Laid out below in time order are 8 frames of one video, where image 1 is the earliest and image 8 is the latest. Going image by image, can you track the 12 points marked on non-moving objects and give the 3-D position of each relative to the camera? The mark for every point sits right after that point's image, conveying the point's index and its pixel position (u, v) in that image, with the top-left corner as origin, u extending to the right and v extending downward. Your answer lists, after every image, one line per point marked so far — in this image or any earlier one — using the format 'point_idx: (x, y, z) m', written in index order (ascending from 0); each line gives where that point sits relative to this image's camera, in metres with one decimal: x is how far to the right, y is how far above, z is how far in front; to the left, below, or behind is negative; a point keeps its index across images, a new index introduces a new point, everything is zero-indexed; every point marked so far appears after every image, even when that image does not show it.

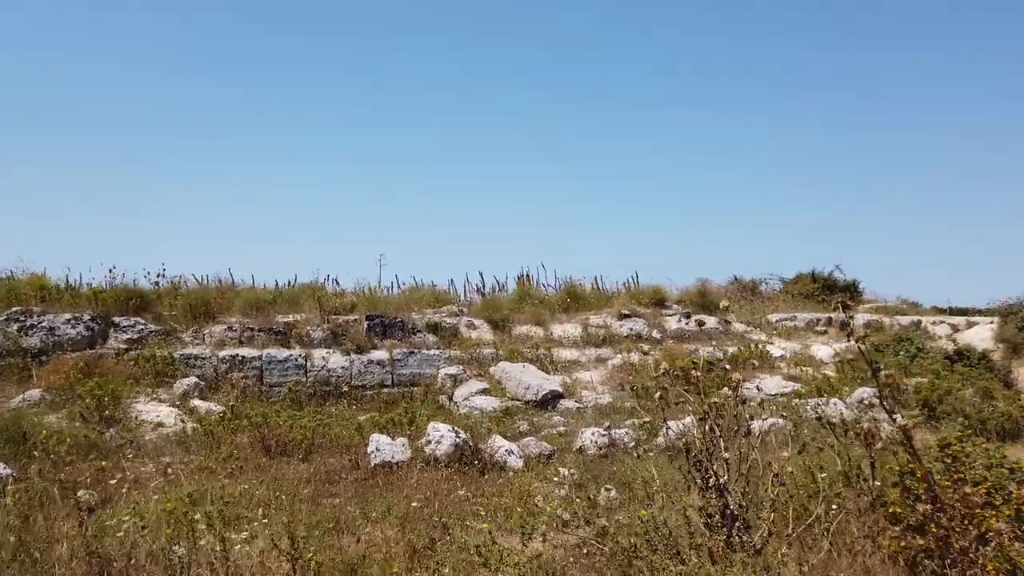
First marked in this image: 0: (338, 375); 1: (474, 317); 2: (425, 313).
0: (-2.3, -1.1, +9.7) m
1: (-0.6, -0.5, +11.9) m
2: (-1.3, -0.4, +11.4) m
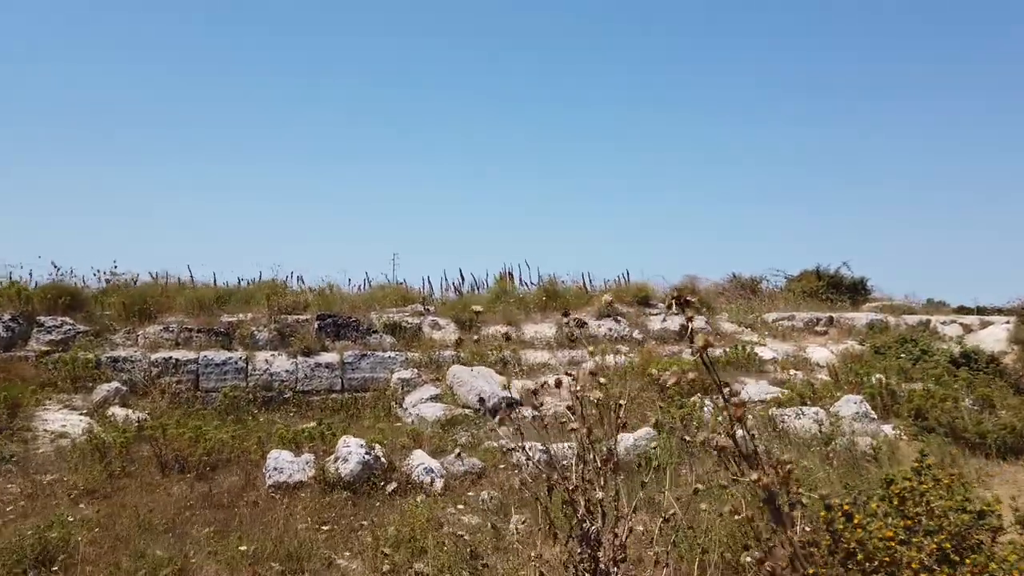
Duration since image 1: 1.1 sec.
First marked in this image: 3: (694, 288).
0: (-2.8, -1.1, +9.0) m
1: (-1.1, -0.4, +11.2) m
2: (-1.8, -0.4, +10.7) m
3: (+3.1, 0.0, +12.9) m
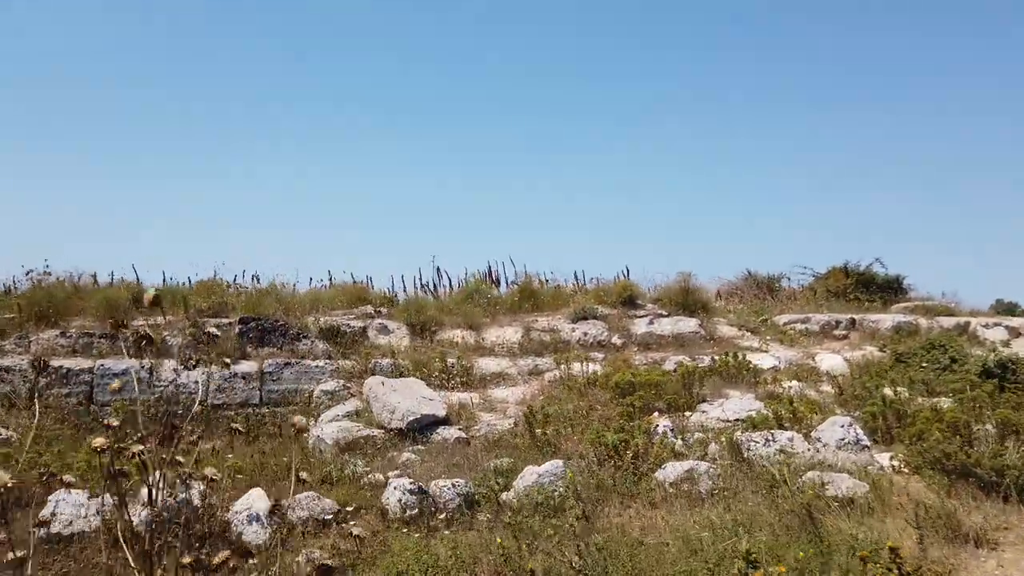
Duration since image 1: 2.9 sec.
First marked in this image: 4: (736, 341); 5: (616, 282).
0: (-3.4, -1.1, +7.9) m
1: (-1.6, -0.4, +10.0) m
2: (-2.4, -0.4, +9.6) m
3: (+2.7, 0.0, +11.5) m
4: (+3.2, -0.8, +10.6) m
5: (+1.6, +0.1, +11.6) m
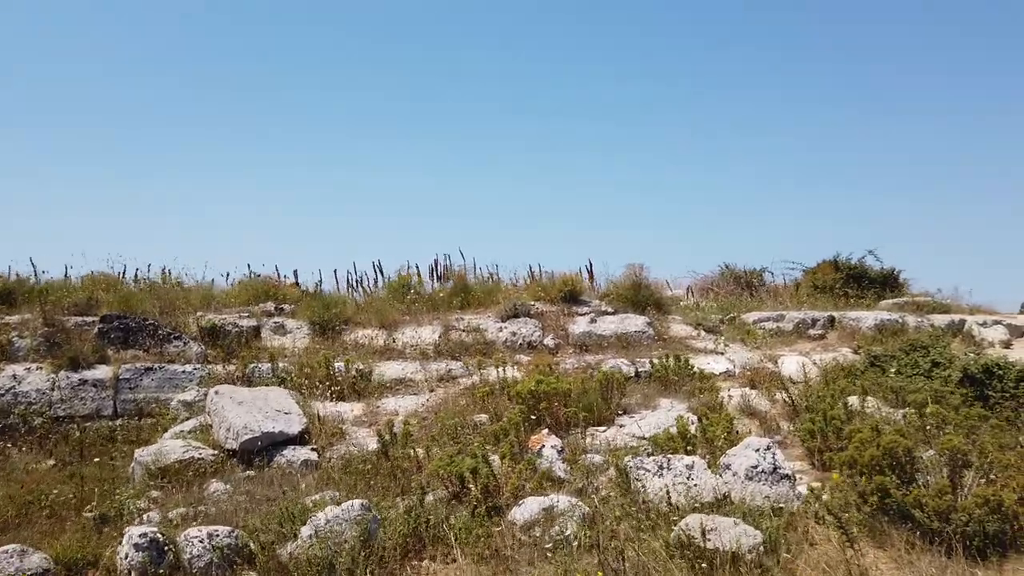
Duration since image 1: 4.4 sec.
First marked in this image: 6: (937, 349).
0: (-4.5, -1.0, +6.9) m
1: (-2.6, -0.4, +8.9) m
2: (-3.3, -0.3, +8.5) m
3: (+1.8, +0.1, +10.3) m
4: (+2.2, -0.7, +9.4) m
5: (+0.7, +0.2, +10.4) m
6: (+5.0, -0.7, +8.7) m
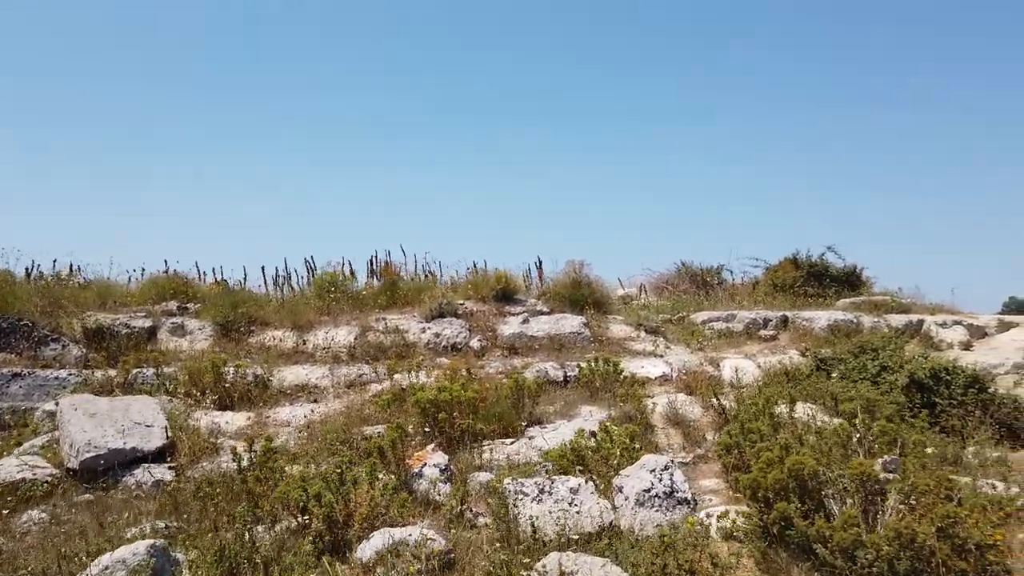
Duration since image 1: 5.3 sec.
0: (-5.3, -1.0, +6.2) m
1: (-3.4, -0.3, +8.2) m
2: (-4.2, -0.3, +7.8) m
3: (+0.9, +0.1, +9.7) m
4: (+1.3, -0.7, +8.8) m
5: (-0.2, +0.2, +9.7) m
6: (+4.1, -0.7, +8.2) m
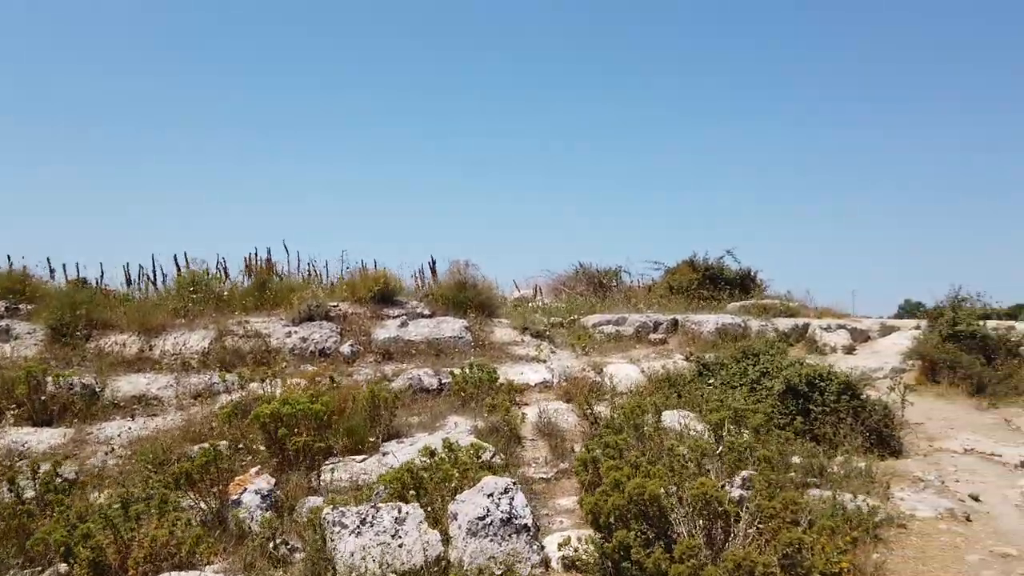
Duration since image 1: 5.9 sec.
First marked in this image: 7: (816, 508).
0: (-6.4, -1.0, +5.1) m
1: (-4.7, -0.3, +7.3) m
2: (-5.4, -0.3, +6.8) m
3: (-0.6, +0.1, +9.2) m
4: (0.0, -0.7, +8.4) m
5: (-1.7, +0.2, +9.2) m
6: (+2.8, -0.7, +8.1) m
7: (+1.7, -1.2, +4.2) m
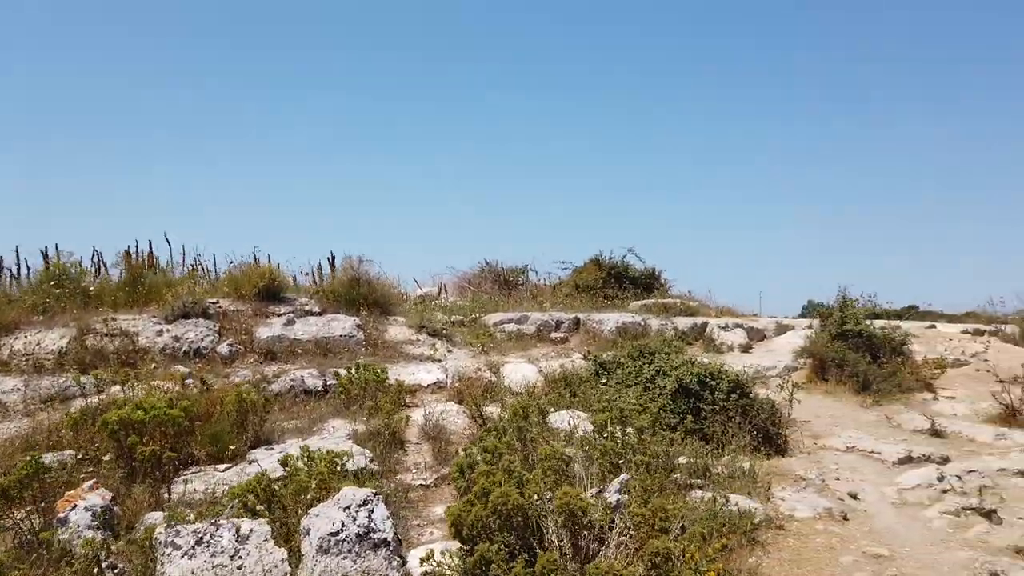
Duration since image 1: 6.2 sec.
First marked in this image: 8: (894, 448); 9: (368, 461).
0: (-7.1, -0.9, +4.1) m
1: (-5.7, -0.3, +6.5) m
2: (-6.4, -0.2, +5.9) m
3: (-1.8, +0.1, +8.8) m
4: (-1.2, -0.6, +8.1) m
5: (-2.9, +0.2, +8.7) m
6: (+1.7, -0.7, +8.1) m
7: (+1.0, -1.2, +4.1) m
8: (+3.0, -1.3, +5.9) m
9: (-0.9, -1.1, +4.8) m
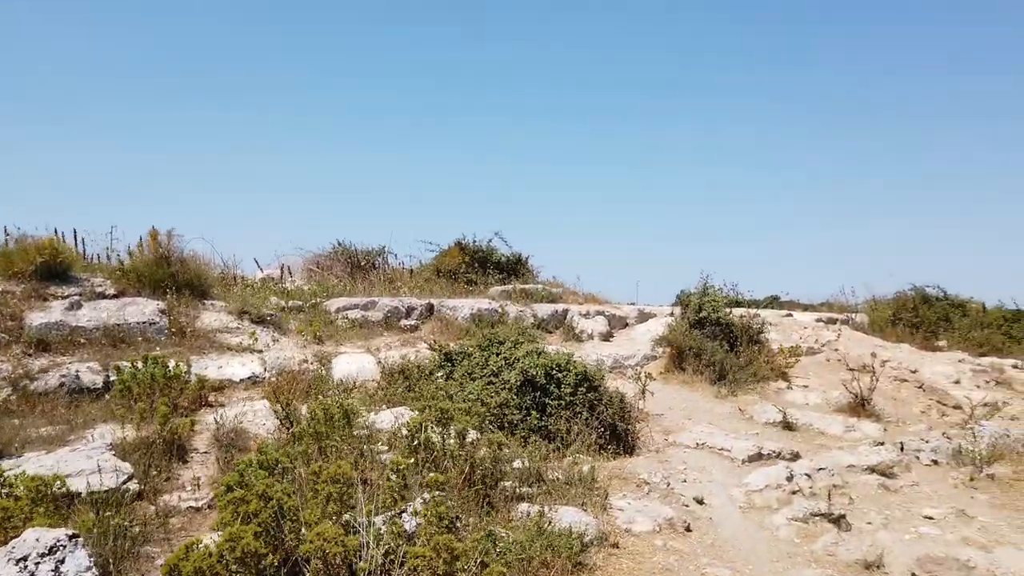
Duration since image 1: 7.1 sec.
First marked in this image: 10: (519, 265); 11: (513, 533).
0: (-8.0, -0.7, +2.2) m
1: (-7.0, -0.1, +4.8) m
2: (-7.6, 0.0, +4.1) m
3: (-3.5, +0.3, +7.6) m
4: (-2.8, -0.5, +7.0) m
5: (-4.5, +0.5, +7.3) m
6: (0.0, -0.6, +7.4) m
7: (0.0, -1.1, +3.4) m
8: (+1.7, -1.1, +5.5) m
9: (-2.0, -1.0, +3.8) m
10: (+0.1, +0.4, +13.3) m
11: (0.0, -1.1, +3.4) m
